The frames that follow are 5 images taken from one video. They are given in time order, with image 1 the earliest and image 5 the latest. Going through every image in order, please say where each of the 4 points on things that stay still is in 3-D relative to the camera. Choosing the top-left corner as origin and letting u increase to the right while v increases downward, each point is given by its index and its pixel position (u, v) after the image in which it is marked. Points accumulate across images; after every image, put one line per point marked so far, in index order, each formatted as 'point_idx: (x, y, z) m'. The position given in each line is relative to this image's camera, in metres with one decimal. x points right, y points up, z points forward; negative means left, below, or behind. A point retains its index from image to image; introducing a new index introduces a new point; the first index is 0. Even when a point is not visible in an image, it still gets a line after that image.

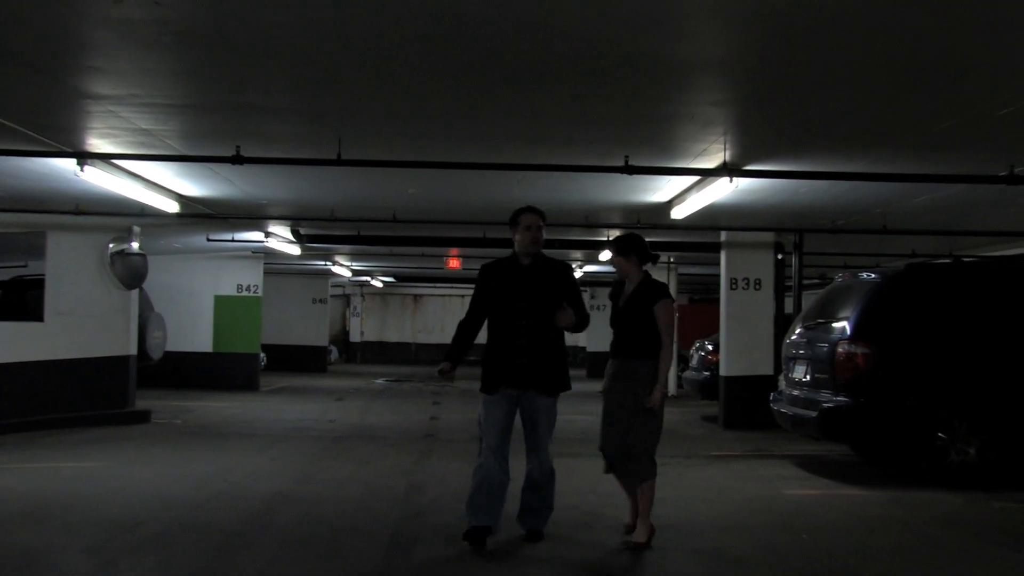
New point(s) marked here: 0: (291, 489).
0: (-2.0, -1.8, +7.8) m
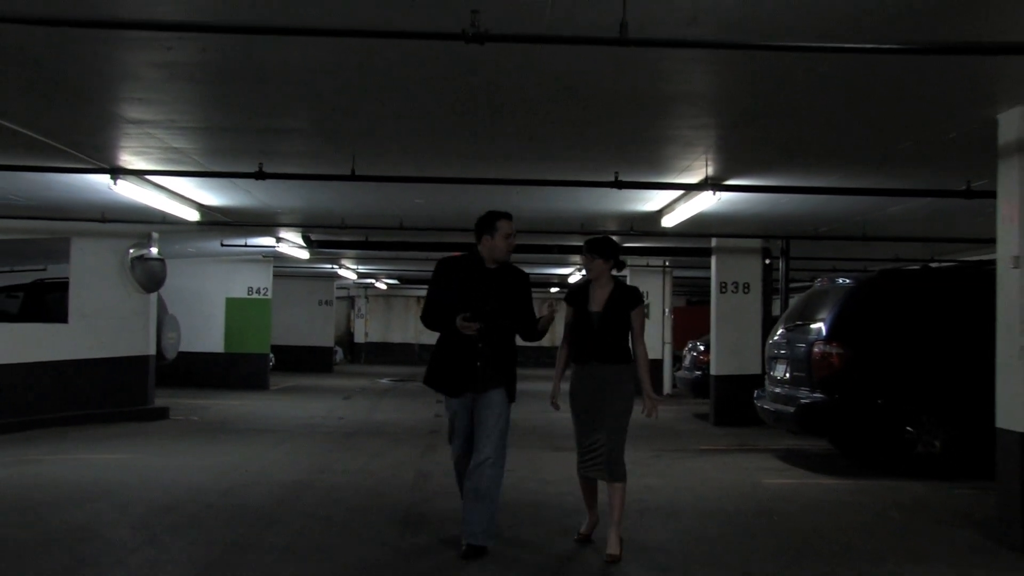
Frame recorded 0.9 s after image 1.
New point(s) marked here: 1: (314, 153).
0: (-2.0, -1.9, +8.4) m
1: (-1.8, +1.2, +7.7) m
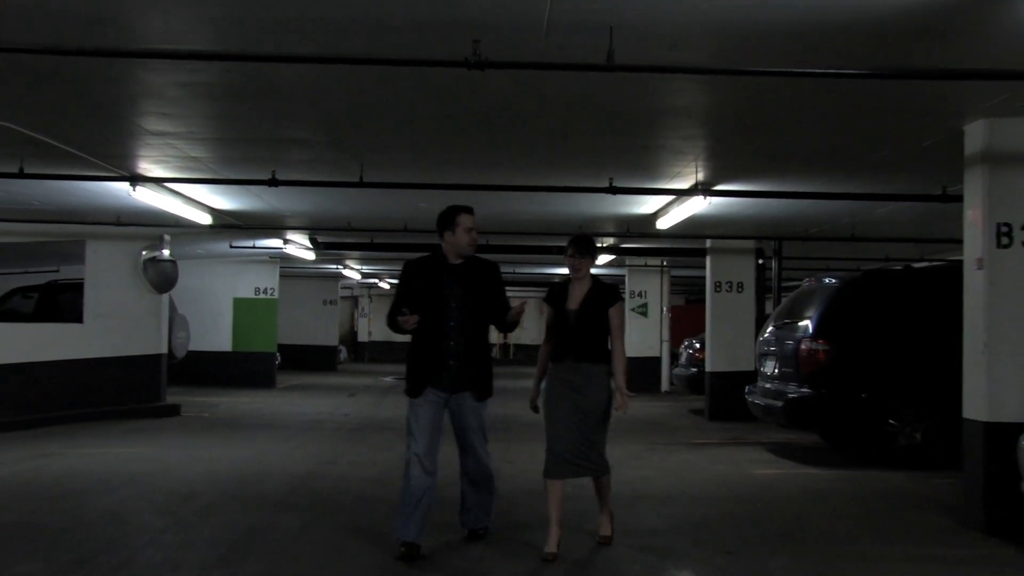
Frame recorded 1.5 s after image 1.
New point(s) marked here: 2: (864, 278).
0: (-2.0, -1.9, +8.9) m
1: (-1.8, +1.2, +8.1) m
2: (+3.8, +0.1, +9.3) m
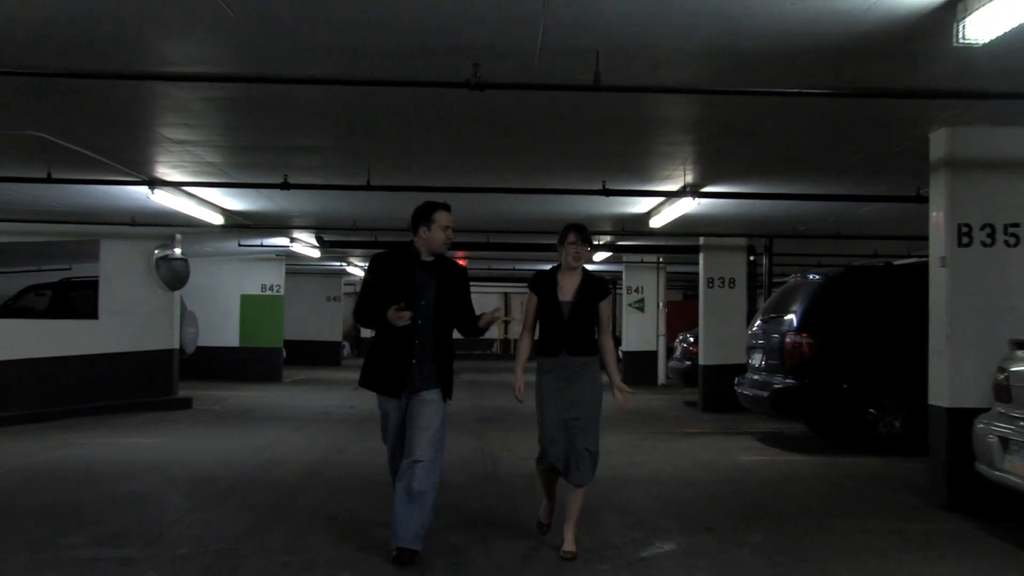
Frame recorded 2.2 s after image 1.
0: (-2.0, -1.8, +9.4) m
1: (-1.8, +1.2, +8.6) m
2: (+3.8, +0.2, +9.8) m
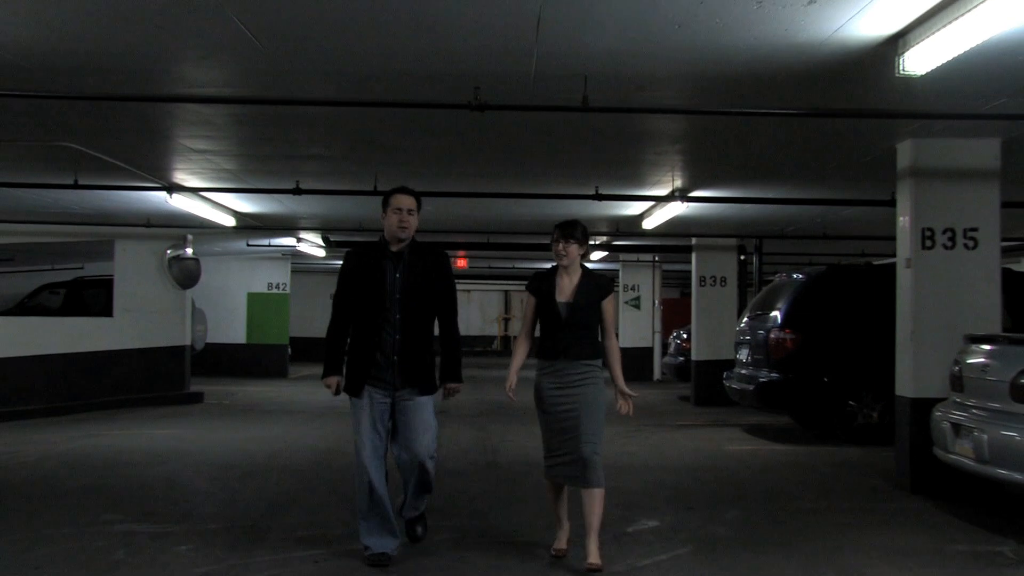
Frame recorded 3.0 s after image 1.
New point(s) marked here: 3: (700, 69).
0: (-2.0, -1.8, +9.9) m
1: (-1.8, +1.2, +9.1) m
2: (+3.8, +0.2, +10.3) m
3: (+1.1, +1.3, +5.2) m
